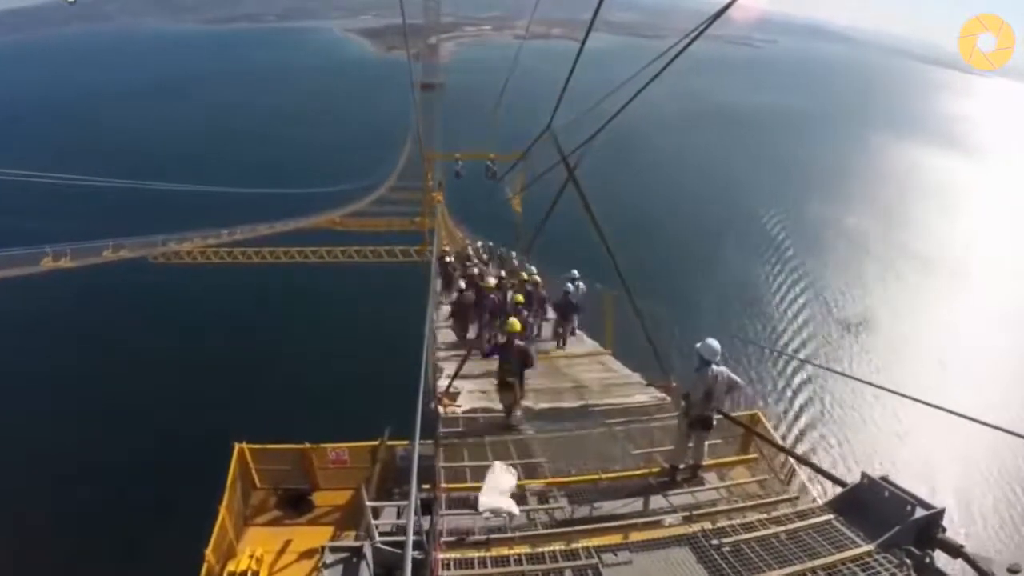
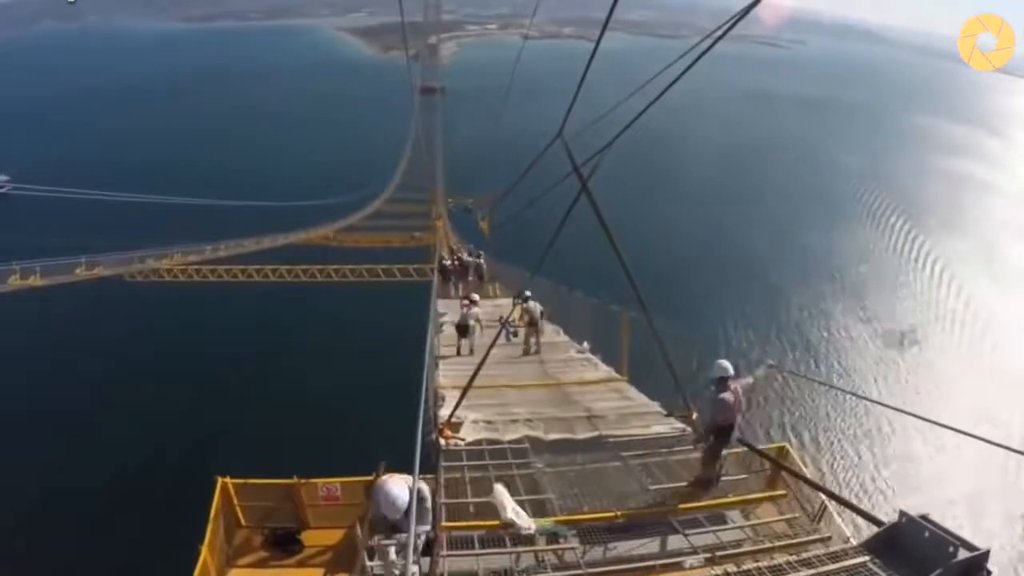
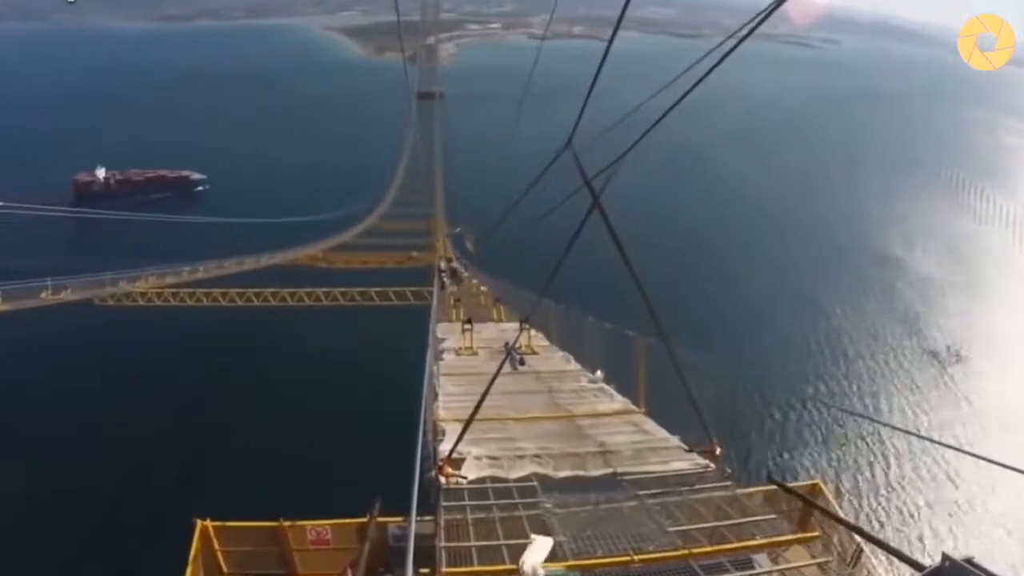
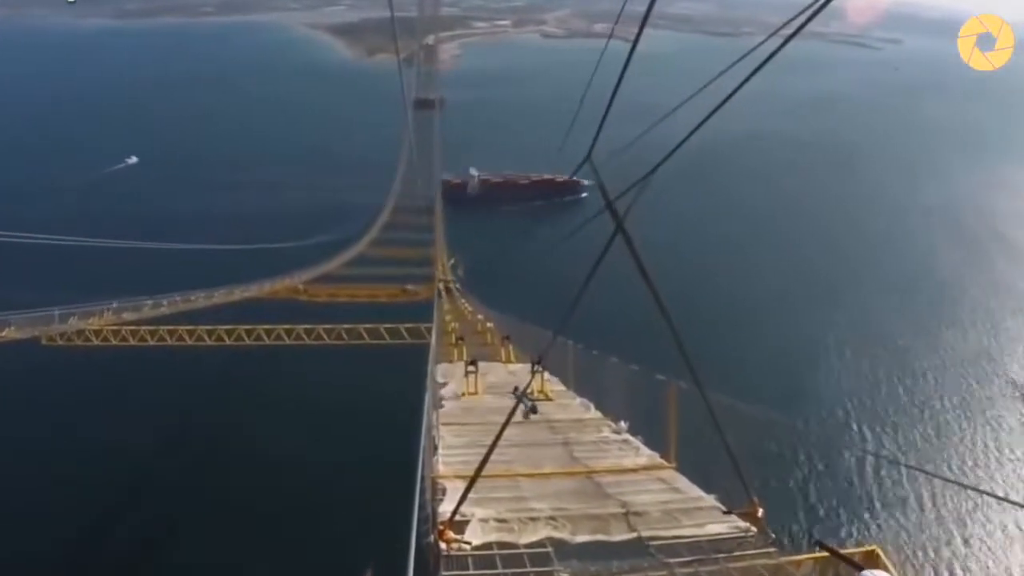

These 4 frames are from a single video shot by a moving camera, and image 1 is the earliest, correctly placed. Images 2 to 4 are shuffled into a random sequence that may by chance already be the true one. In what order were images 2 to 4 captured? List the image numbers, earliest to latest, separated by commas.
2, 3, 4
